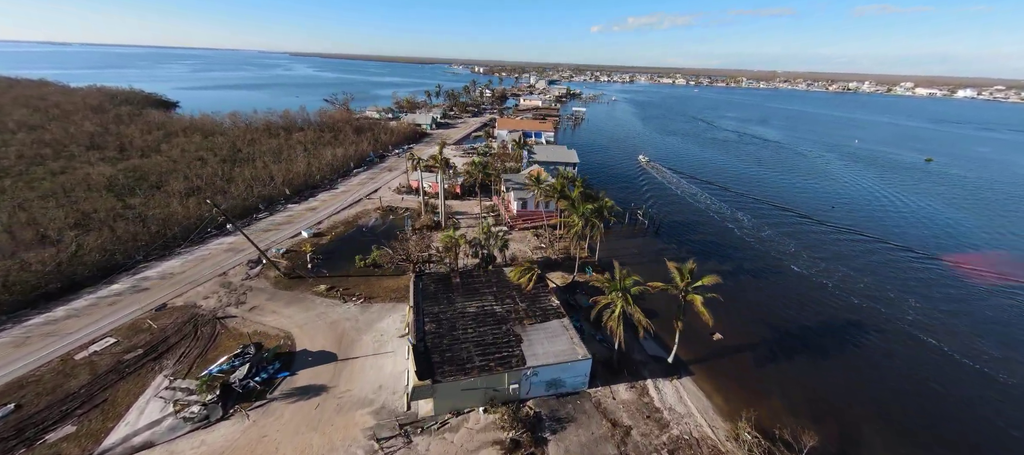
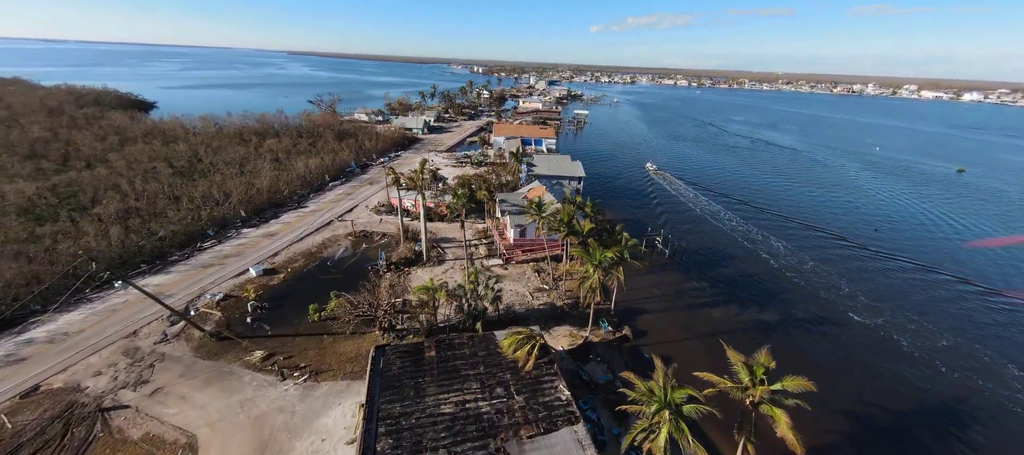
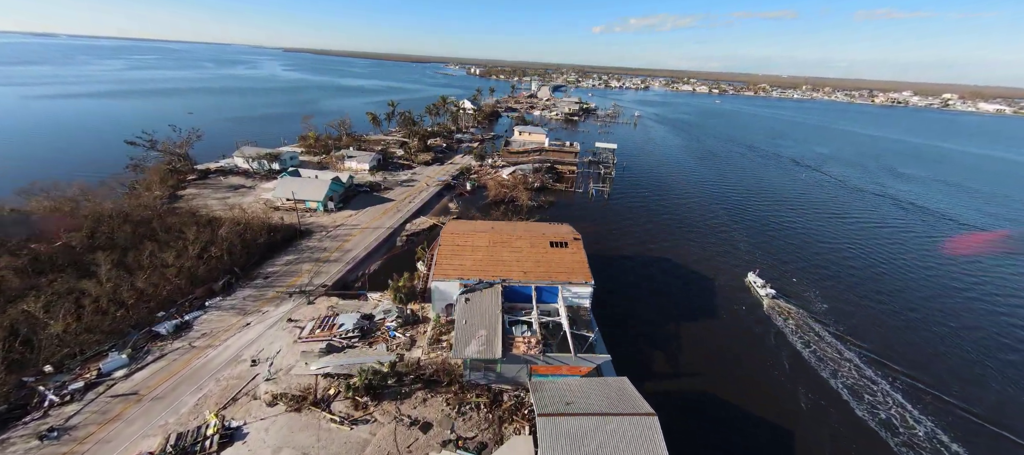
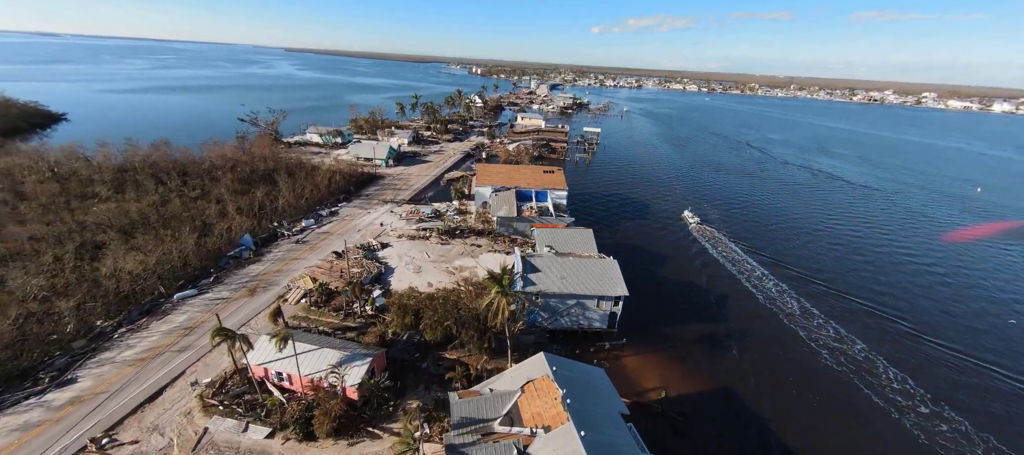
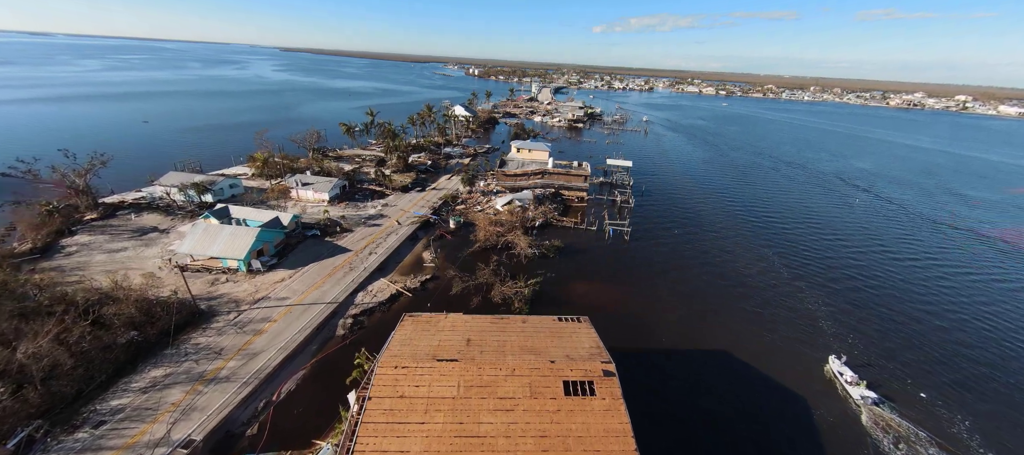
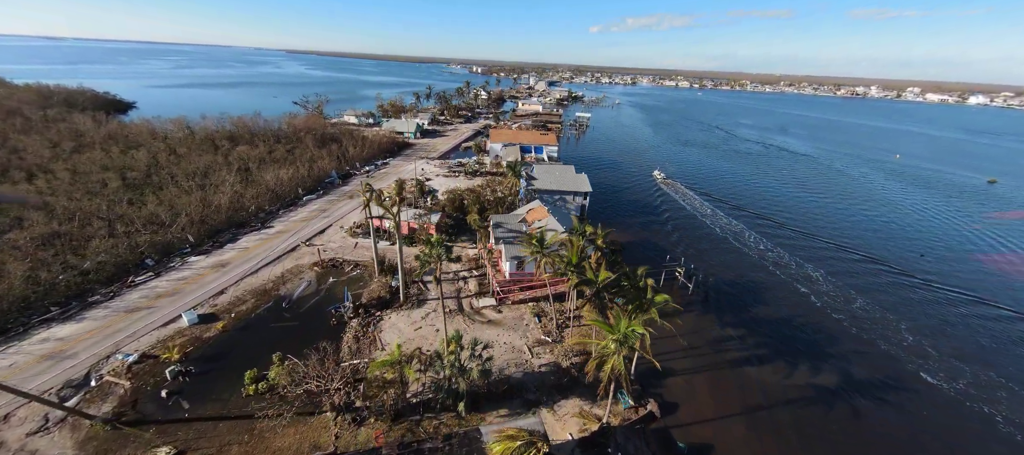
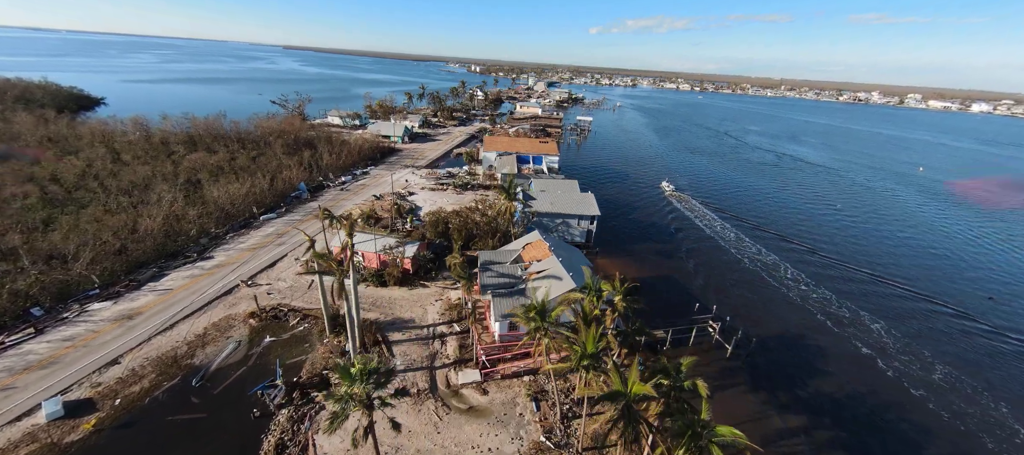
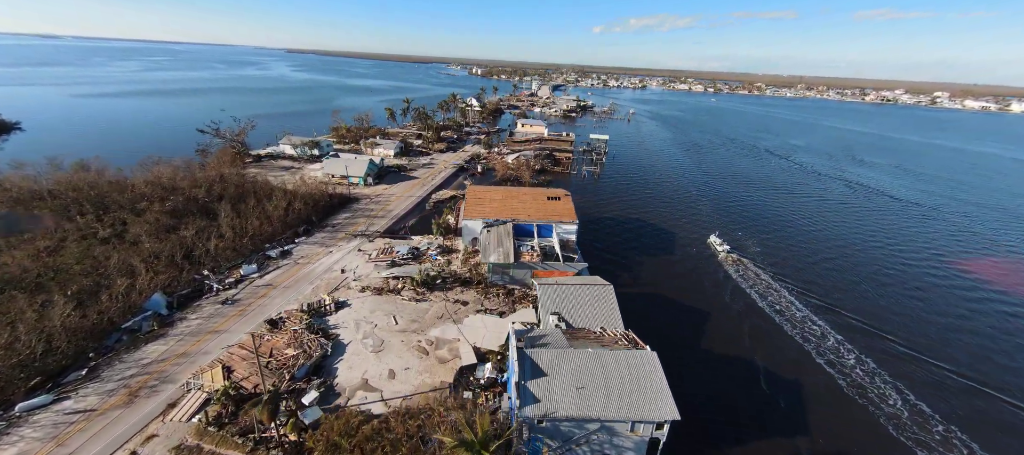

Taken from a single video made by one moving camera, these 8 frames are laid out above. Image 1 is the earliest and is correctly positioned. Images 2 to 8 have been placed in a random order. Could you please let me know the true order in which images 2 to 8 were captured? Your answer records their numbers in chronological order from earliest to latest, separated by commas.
2, 6, 7, 4, 8, 3, 5
